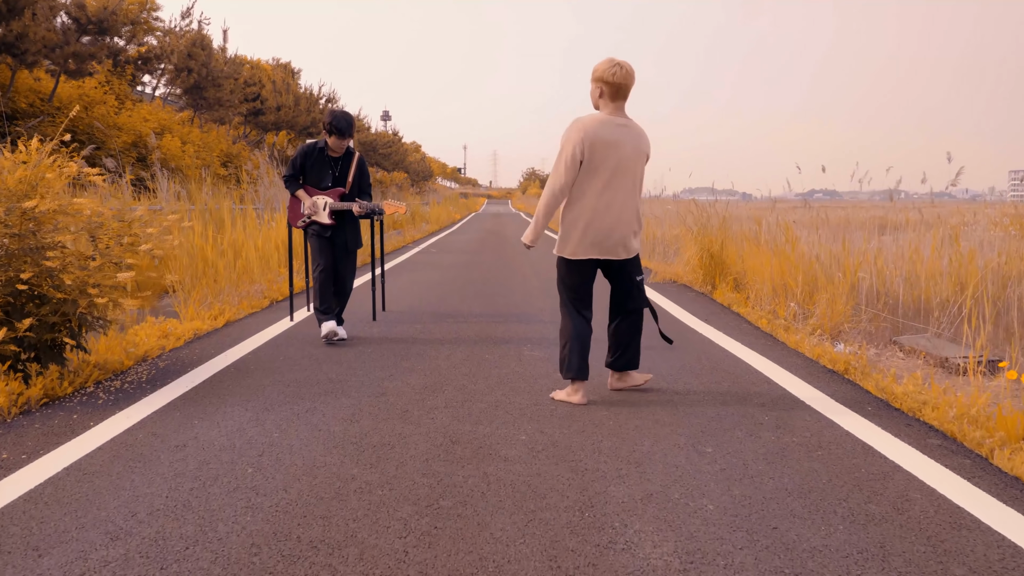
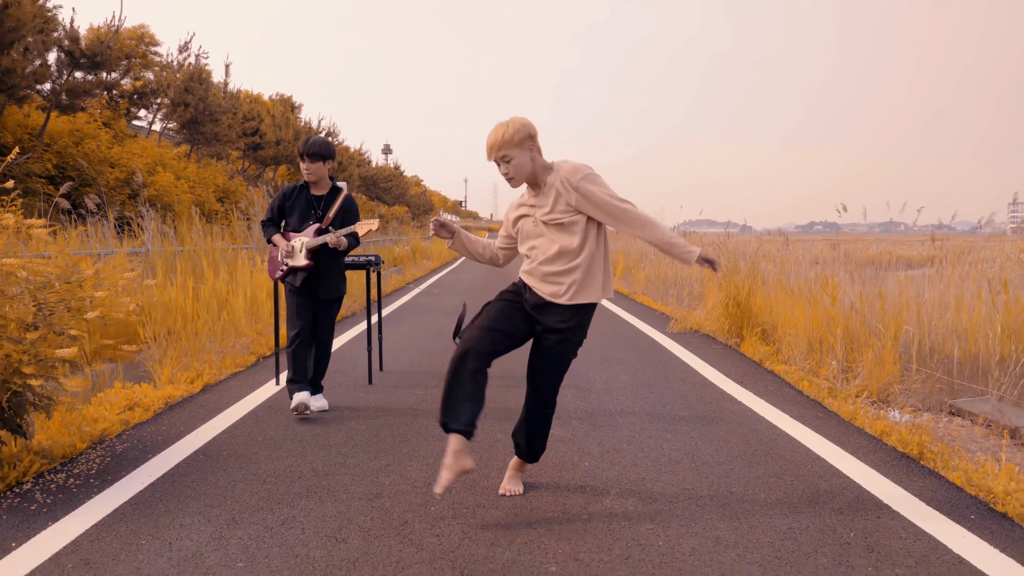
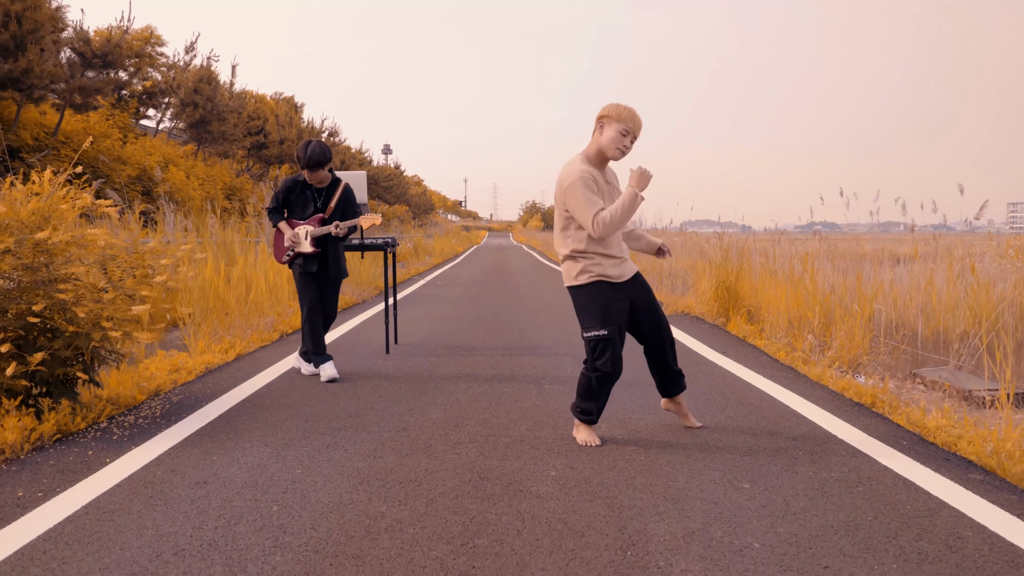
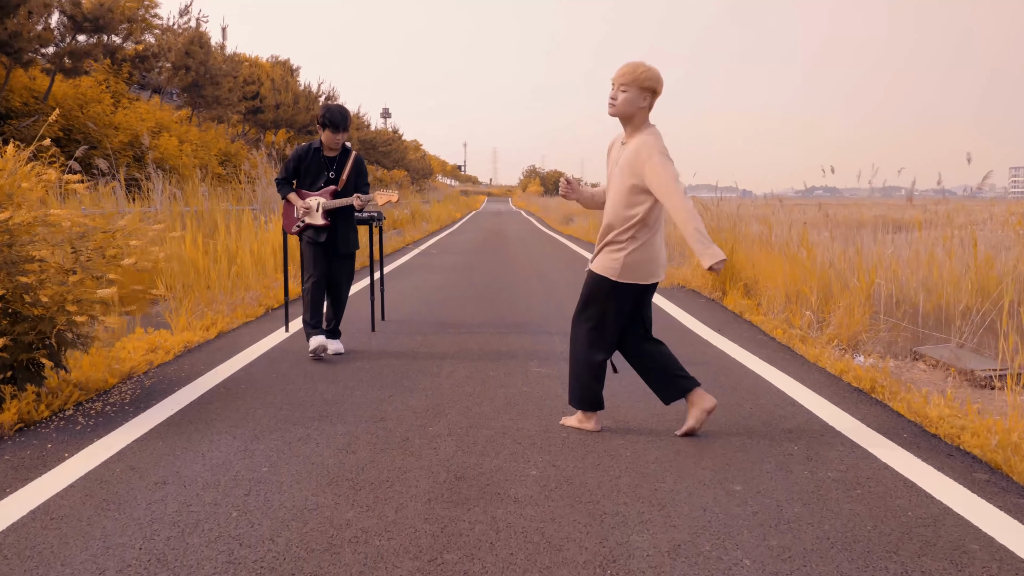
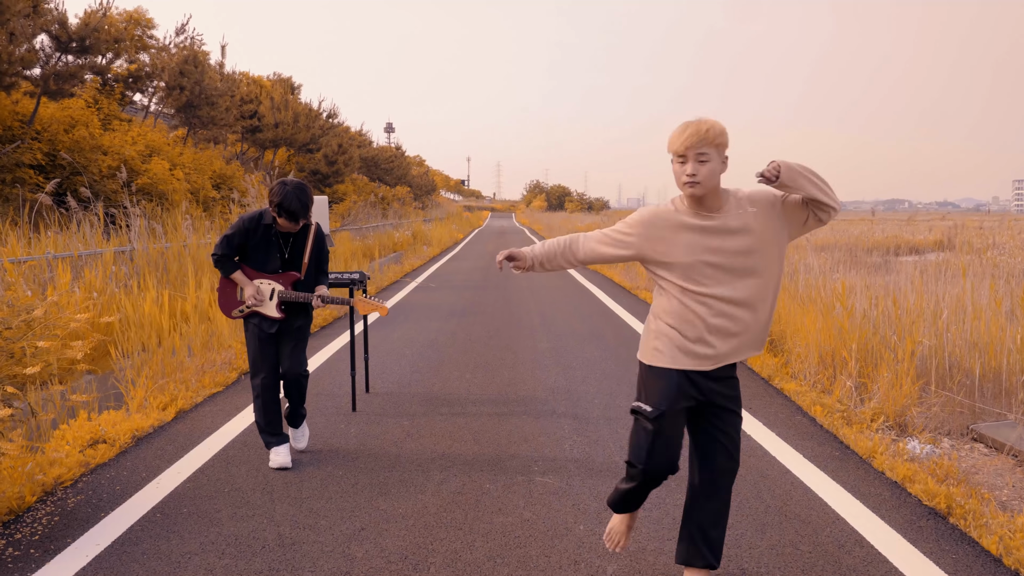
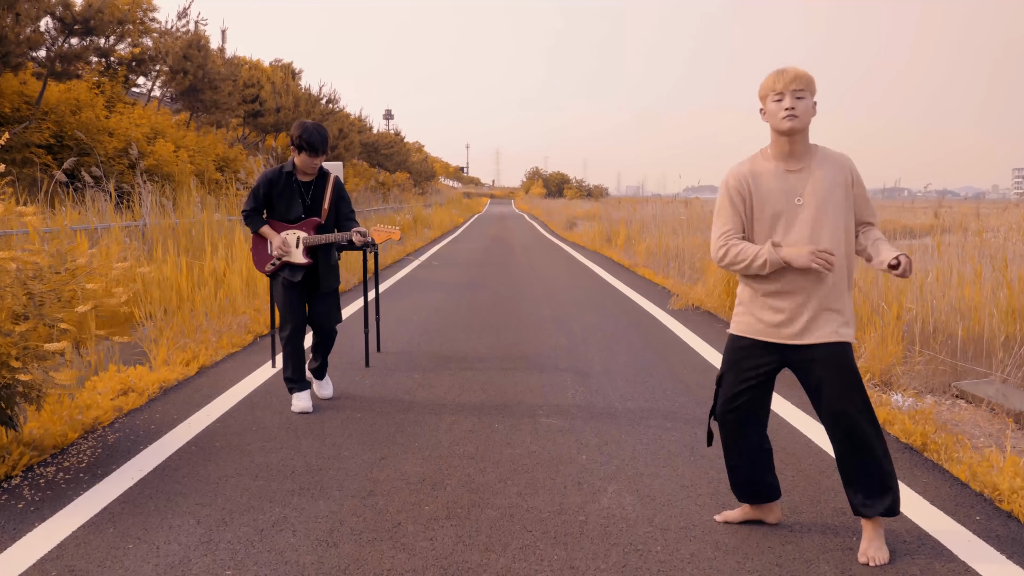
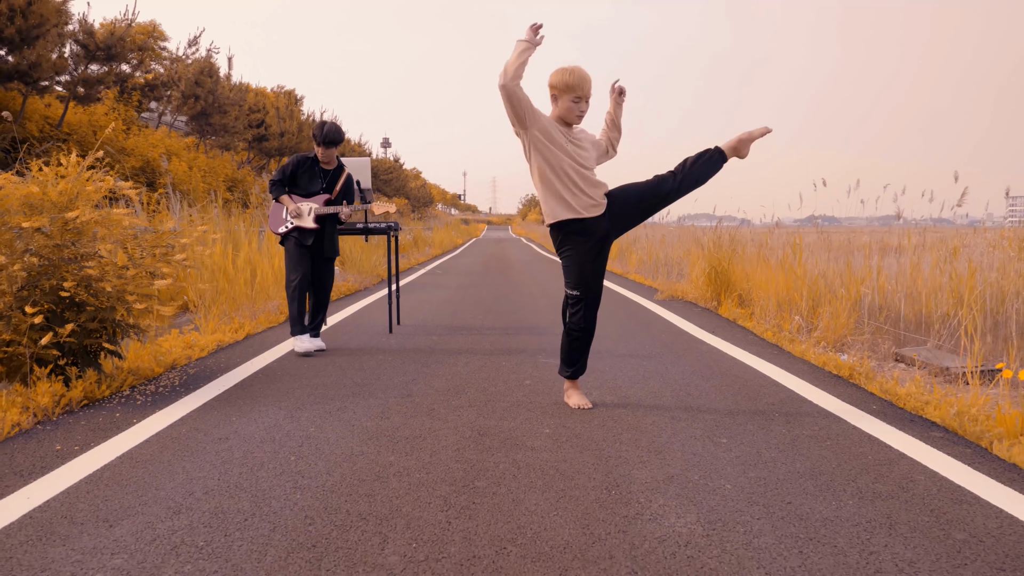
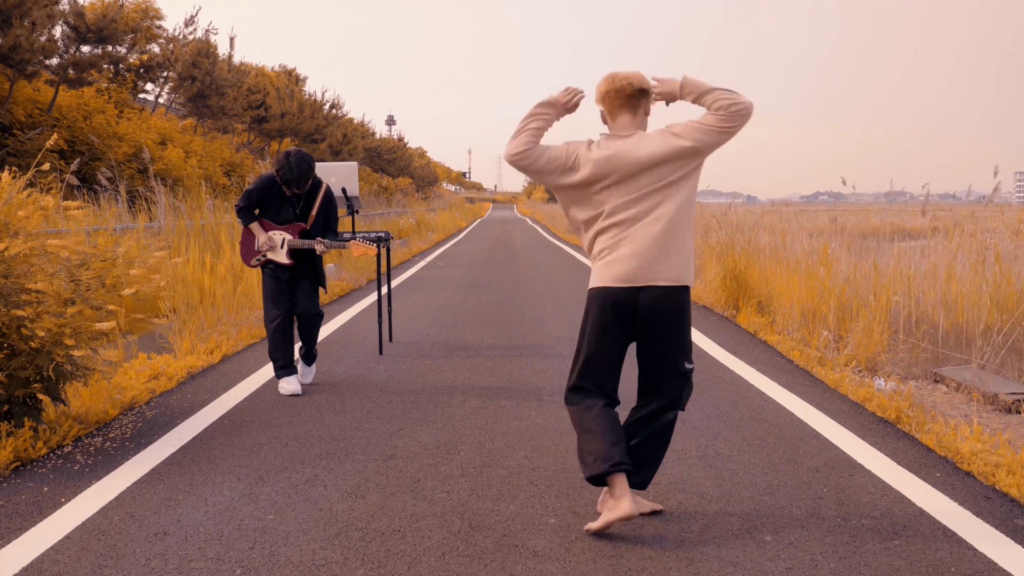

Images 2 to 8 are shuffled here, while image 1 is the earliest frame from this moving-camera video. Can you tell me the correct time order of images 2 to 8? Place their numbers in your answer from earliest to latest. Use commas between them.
4, 6, 5, 2, 3, 7, 8
